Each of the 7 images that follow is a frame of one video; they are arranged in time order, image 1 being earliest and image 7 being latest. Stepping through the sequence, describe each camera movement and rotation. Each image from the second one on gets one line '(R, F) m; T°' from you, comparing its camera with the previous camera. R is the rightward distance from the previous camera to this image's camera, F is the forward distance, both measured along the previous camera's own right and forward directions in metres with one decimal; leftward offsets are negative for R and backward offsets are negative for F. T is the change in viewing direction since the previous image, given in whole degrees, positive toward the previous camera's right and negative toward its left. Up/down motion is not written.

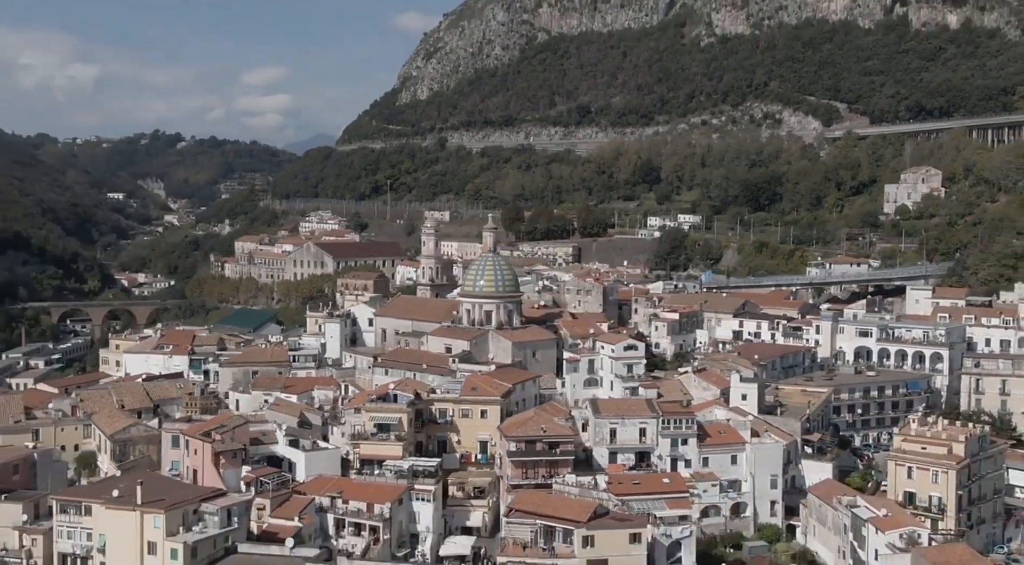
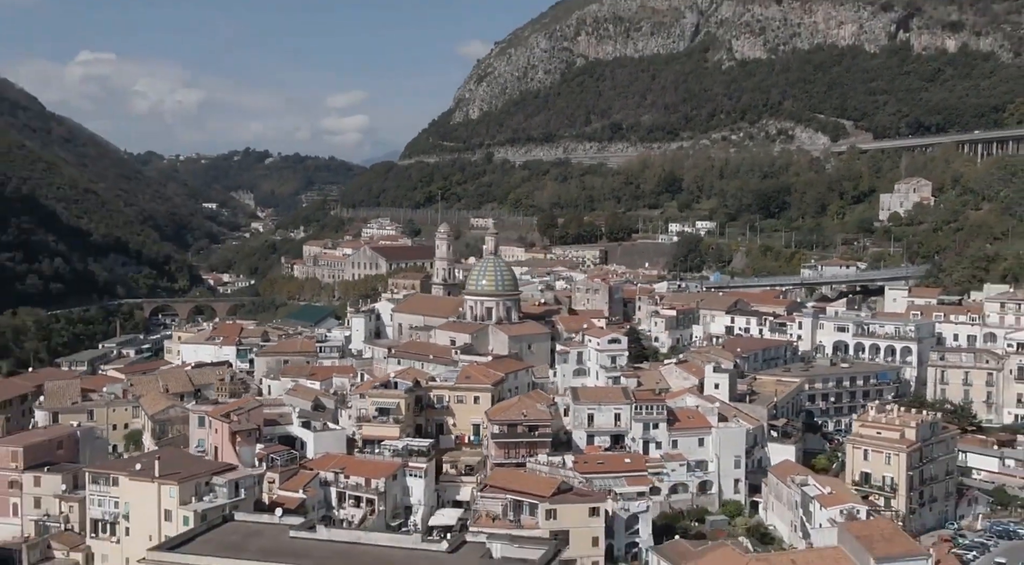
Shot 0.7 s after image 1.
(+4.3, -4.1) m; -5°
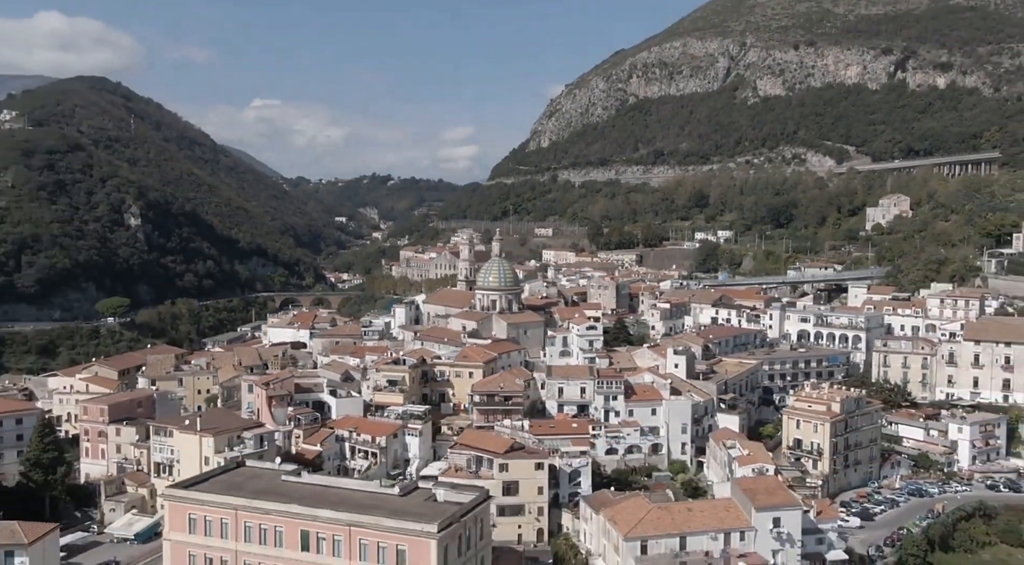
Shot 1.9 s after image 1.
(+5.8, -8.0) m; -6°
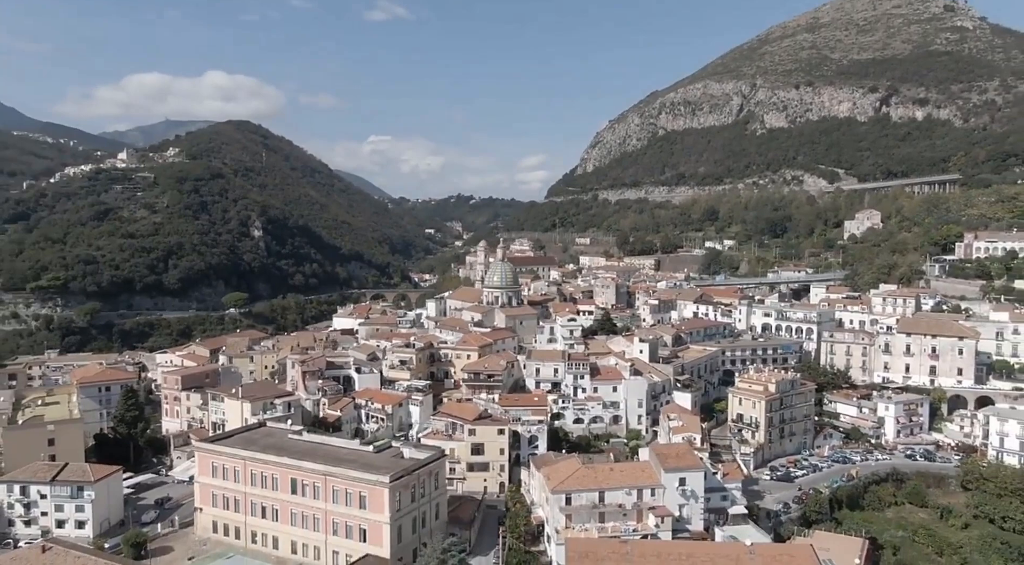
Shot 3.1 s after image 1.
(+2.5, -9.1) m; -3°
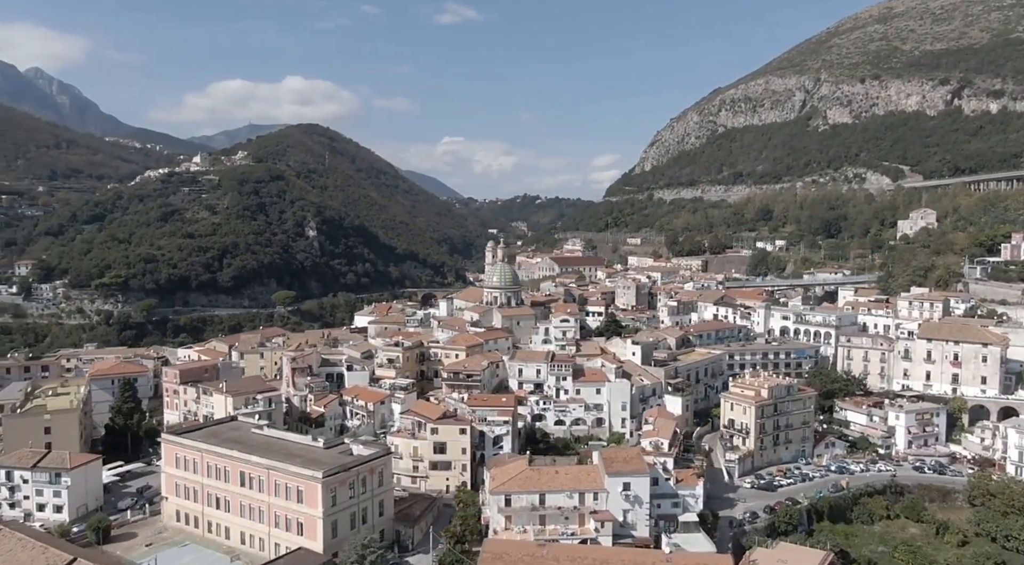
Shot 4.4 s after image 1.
(+5.3, +0.2) m; -6°
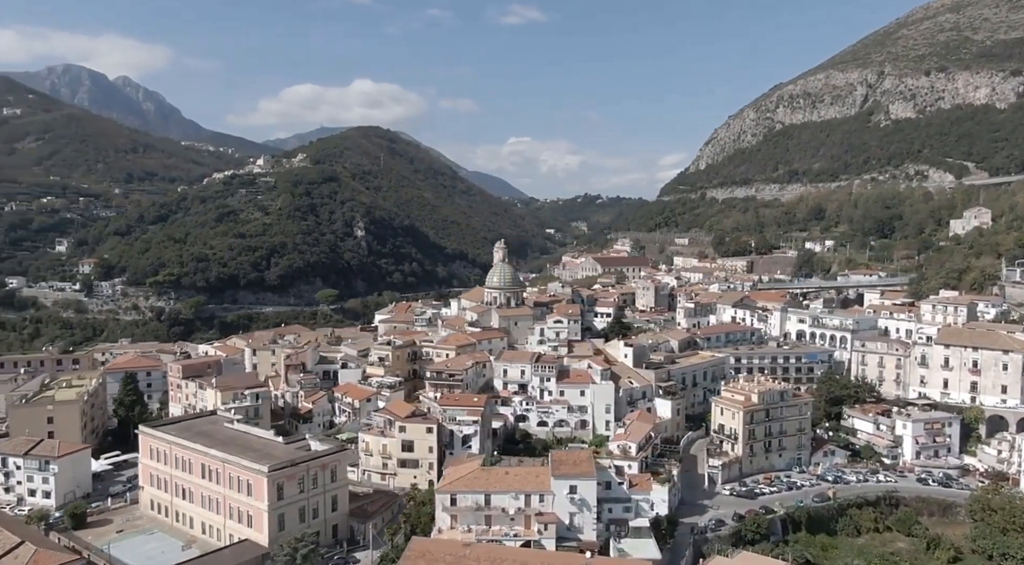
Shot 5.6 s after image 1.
(+4.9, +0.2) m; -6°
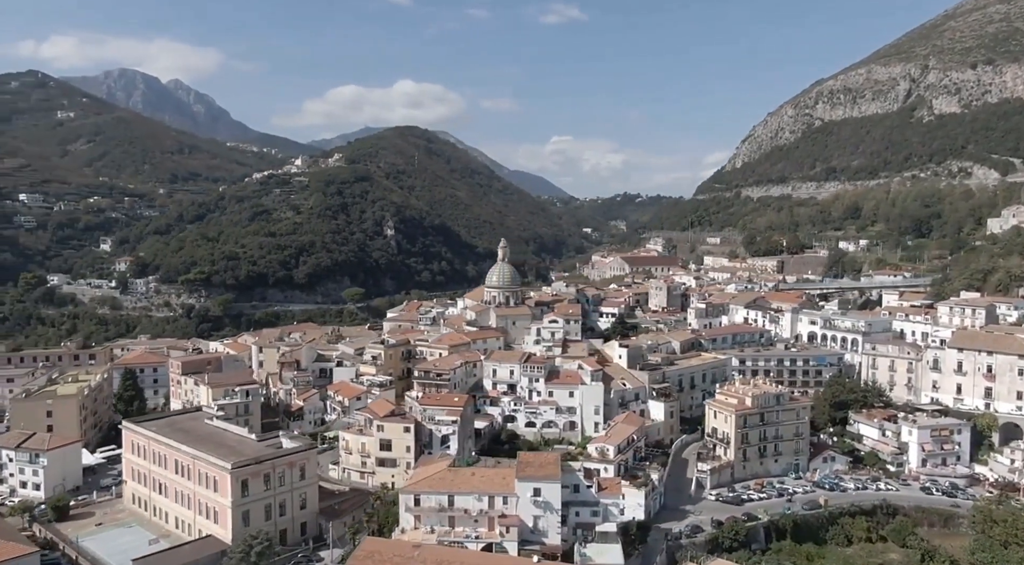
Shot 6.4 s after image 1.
(+3.1, +0.5) m; -4°
